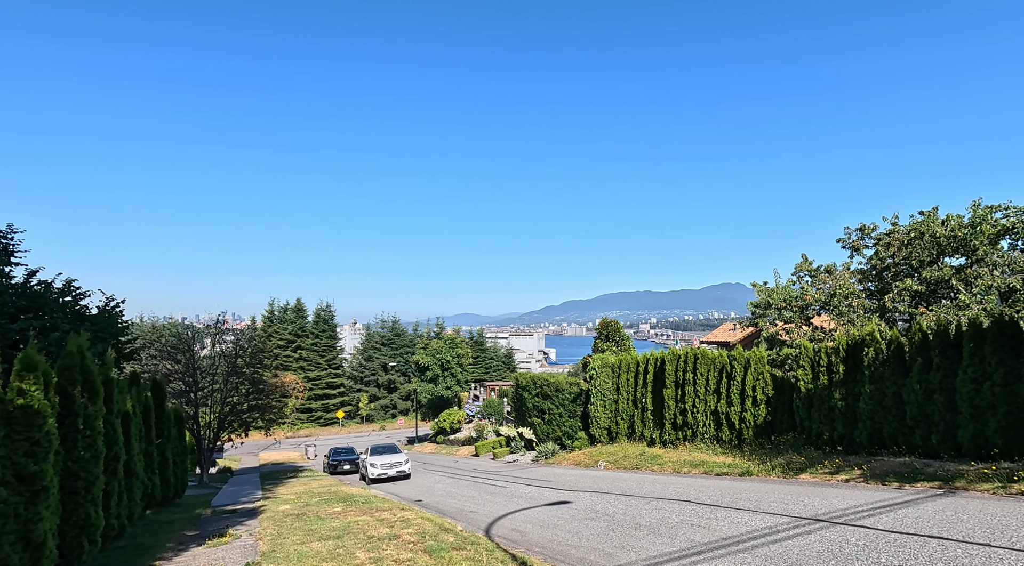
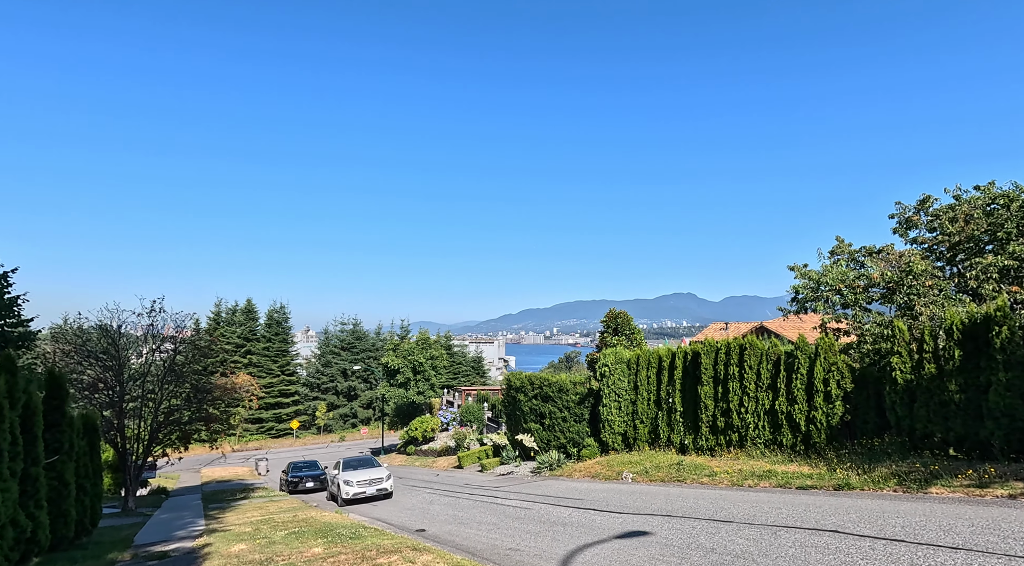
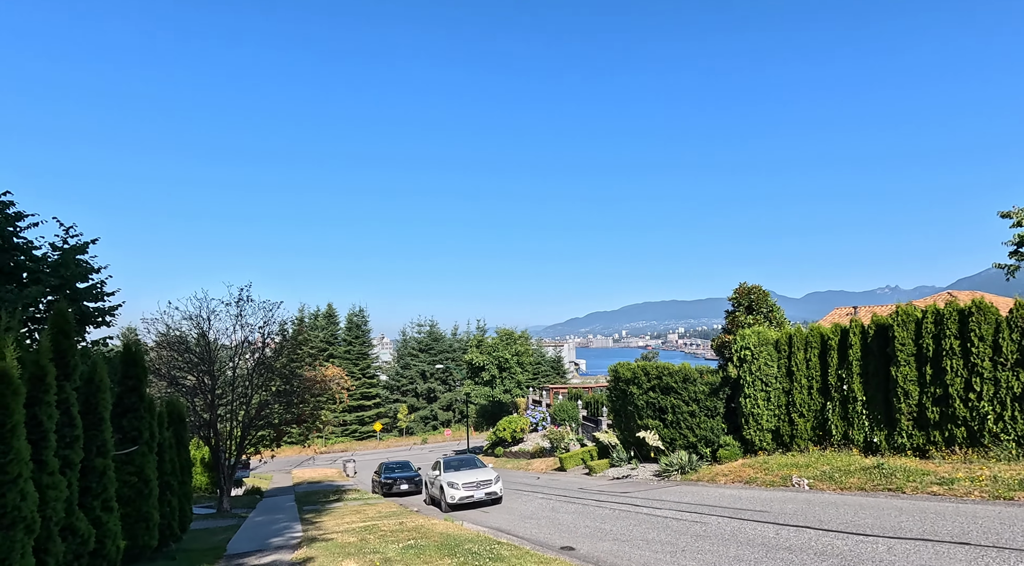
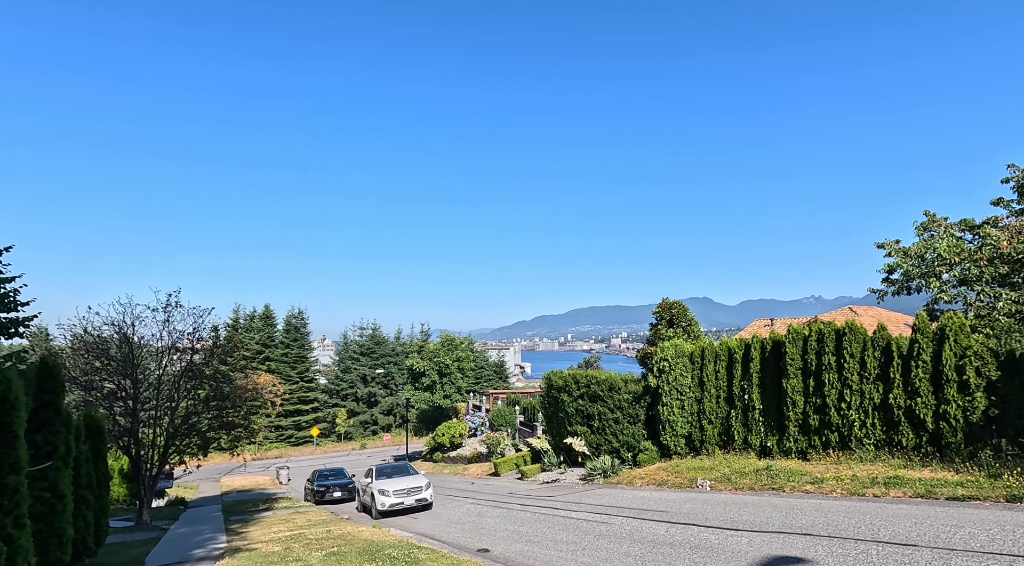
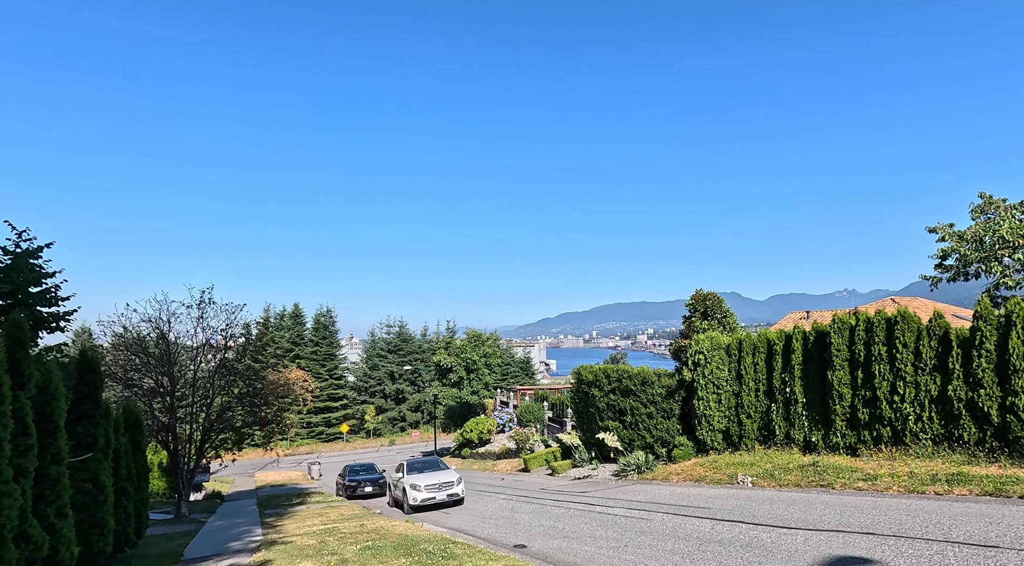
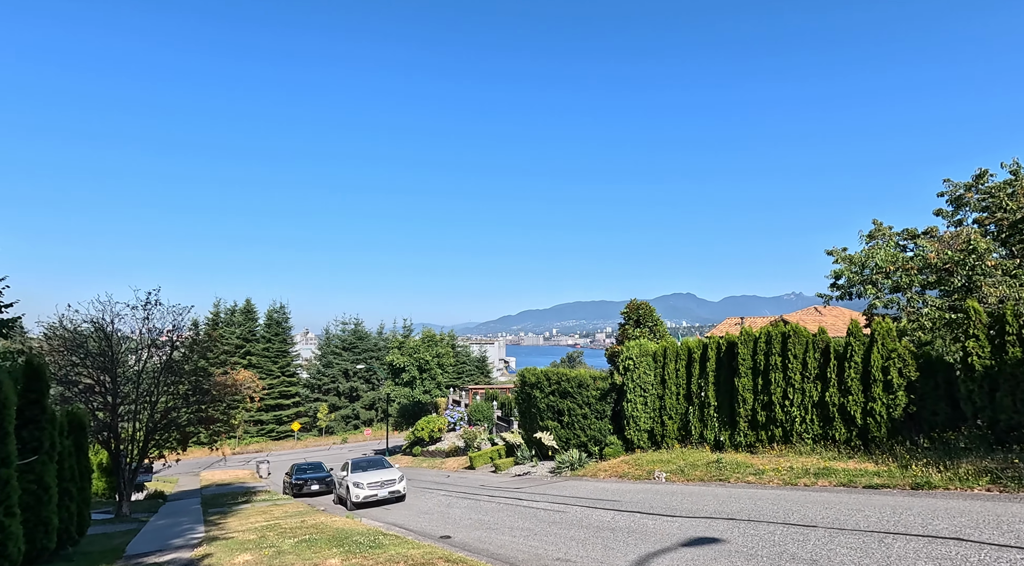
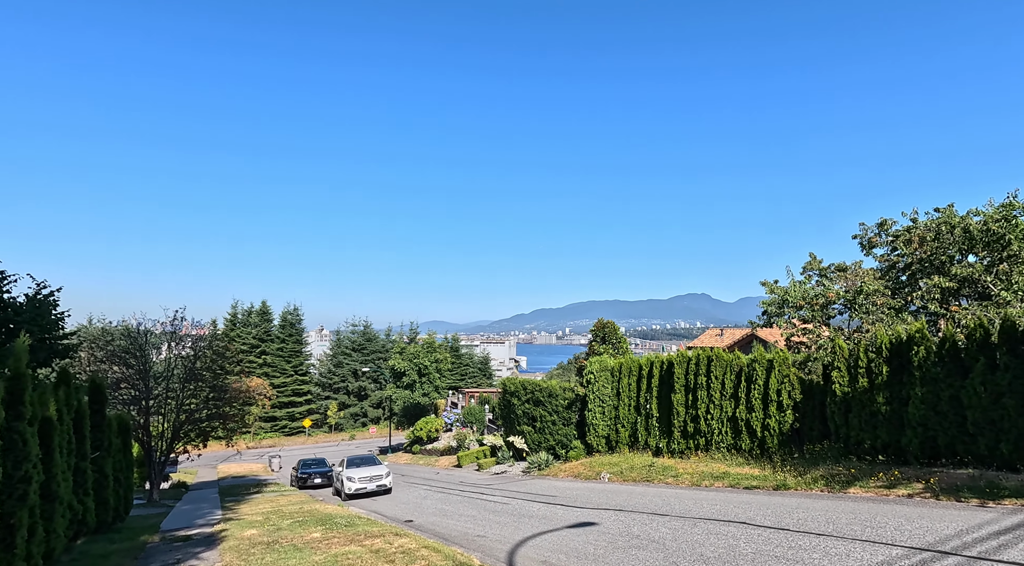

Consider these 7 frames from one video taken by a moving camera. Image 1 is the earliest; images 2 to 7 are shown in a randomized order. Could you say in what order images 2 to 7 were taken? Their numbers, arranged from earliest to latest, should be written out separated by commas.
7, 2, 6, 4, 5, 3
